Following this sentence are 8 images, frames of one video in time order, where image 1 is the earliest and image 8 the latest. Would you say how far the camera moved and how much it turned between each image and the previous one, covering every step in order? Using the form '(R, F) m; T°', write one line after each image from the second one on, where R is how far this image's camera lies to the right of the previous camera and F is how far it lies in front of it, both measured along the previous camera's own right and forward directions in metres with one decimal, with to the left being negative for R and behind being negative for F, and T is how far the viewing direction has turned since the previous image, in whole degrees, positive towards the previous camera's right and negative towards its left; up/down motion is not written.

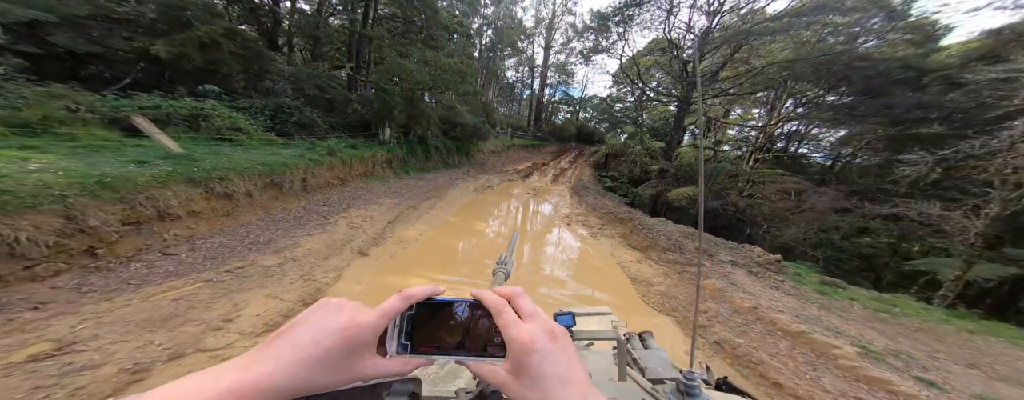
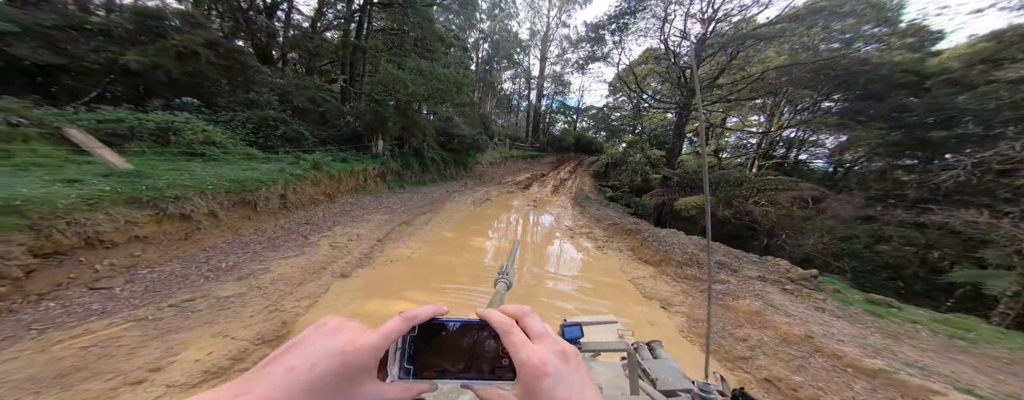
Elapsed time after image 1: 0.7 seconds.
(0.0, +0.5) m; 0°
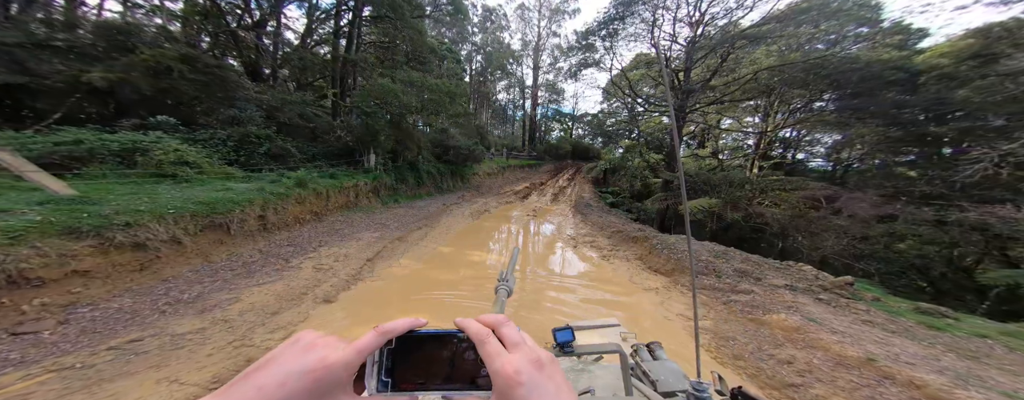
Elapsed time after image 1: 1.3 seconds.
(0.0, +0.4) m; 0°
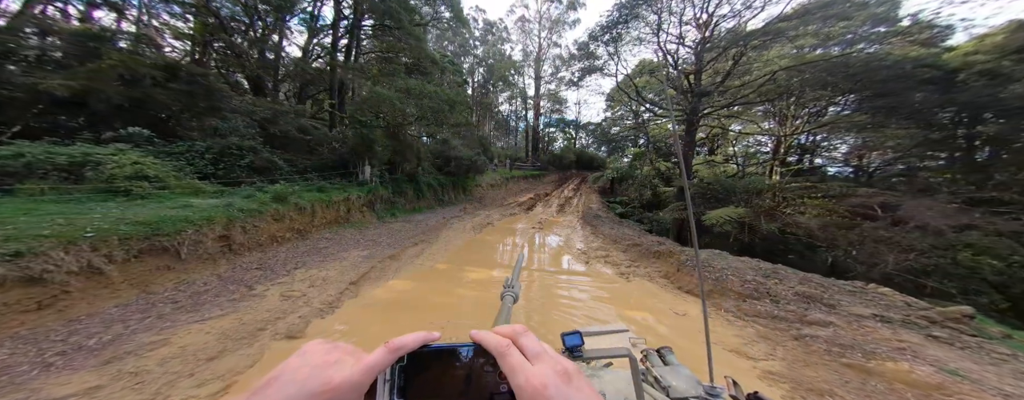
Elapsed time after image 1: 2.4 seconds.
(0.0, +0.8) m; -1°
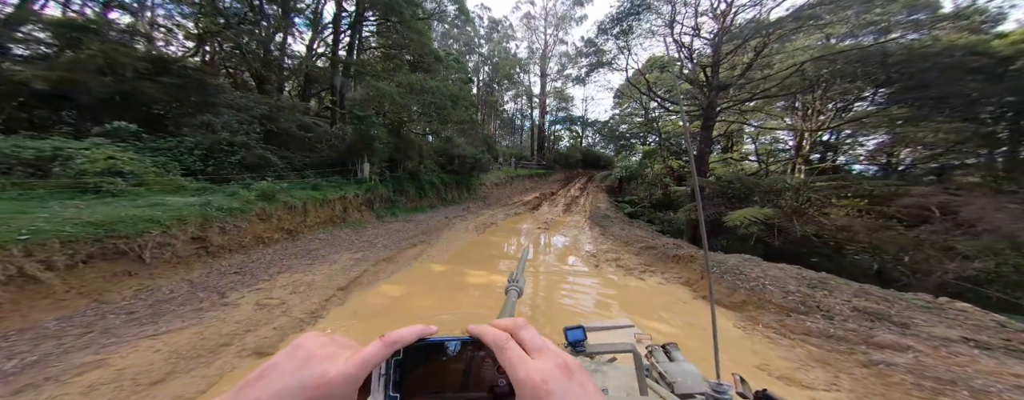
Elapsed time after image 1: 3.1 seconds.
(0.0, +0.5) m; -1°
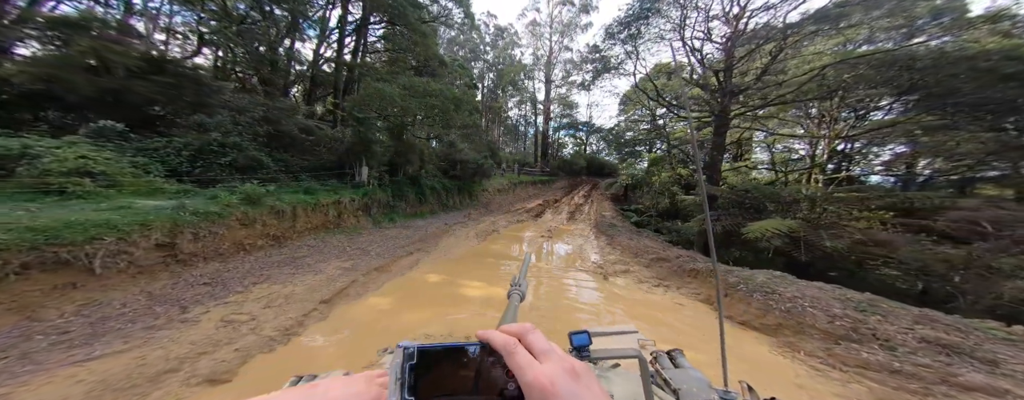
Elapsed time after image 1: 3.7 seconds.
(0.0, +0.4) m; -1°
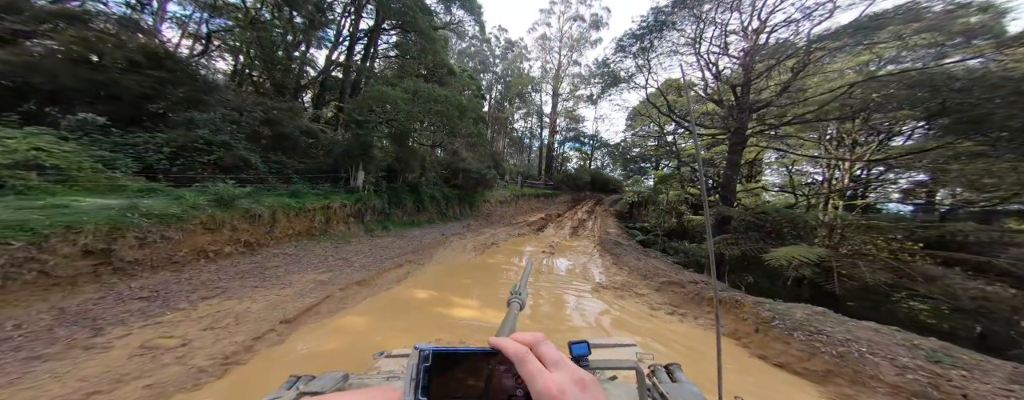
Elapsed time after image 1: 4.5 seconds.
(+0.1, +0.5) m; -1°
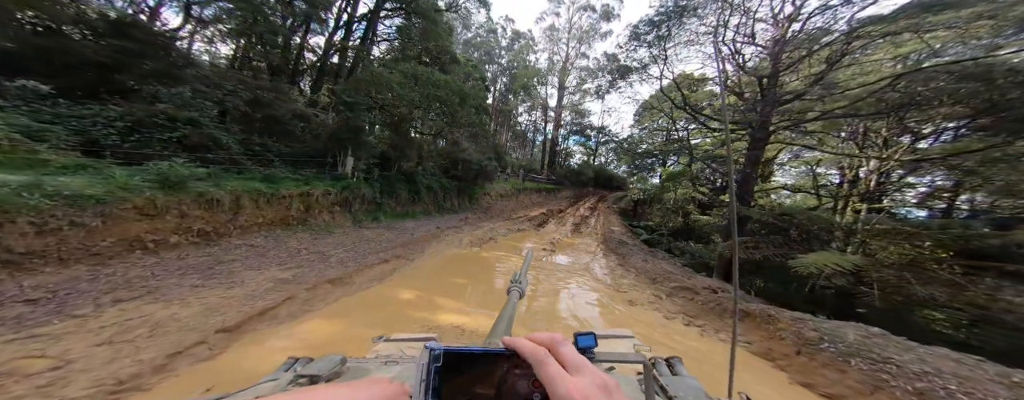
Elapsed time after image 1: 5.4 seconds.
(+0.1, +0.7) m; 0°
